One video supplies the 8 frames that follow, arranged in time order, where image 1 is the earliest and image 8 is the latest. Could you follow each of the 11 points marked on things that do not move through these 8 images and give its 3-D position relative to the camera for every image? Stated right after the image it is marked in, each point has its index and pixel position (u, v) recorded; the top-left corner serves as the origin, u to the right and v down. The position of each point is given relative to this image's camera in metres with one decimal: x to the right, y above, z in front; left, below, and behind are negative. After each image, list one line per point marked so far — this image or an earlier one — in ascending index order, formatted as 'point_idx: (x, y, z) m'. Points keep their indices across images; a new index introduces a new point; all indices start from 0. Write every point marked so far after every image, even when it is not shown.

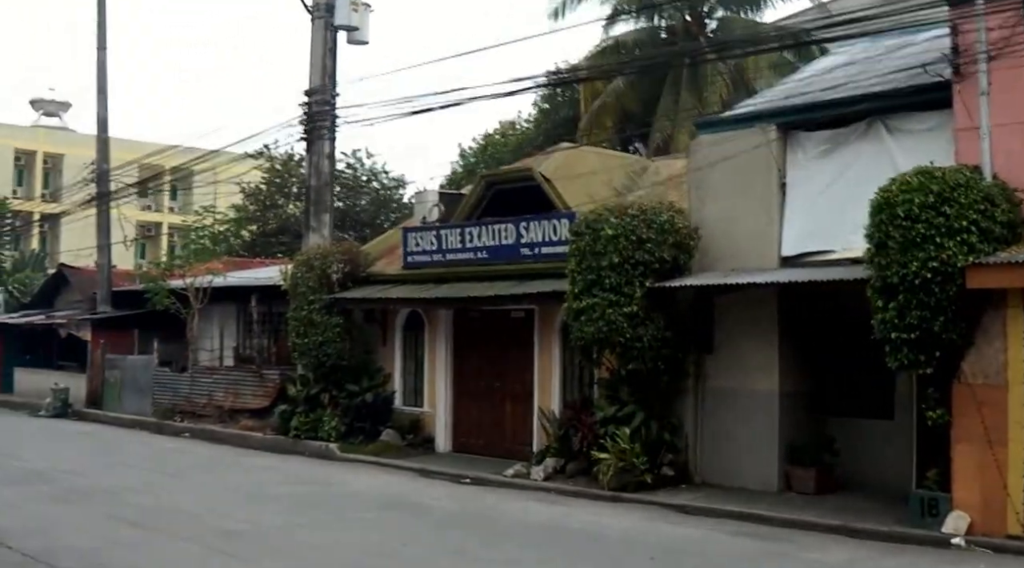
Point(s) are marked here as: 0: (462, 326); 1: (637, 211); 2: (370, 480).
0: (-0.8, -0.7, +17.6) m
1: (+1.6, +0.9, +13.7) m
2: (-1.9, -2.7, +14.3) m
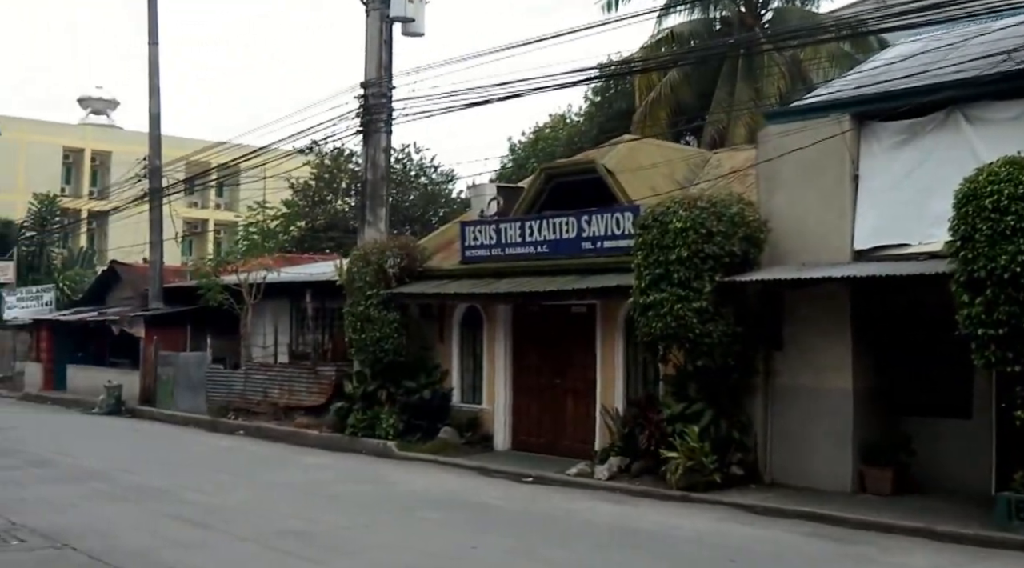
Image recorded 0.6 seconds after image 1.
0: (+0.1, -0.6, +17.3) m
1: (+2.4, +1.0, +13.3) m
2: (-1.1, -2.6, +14.1) m
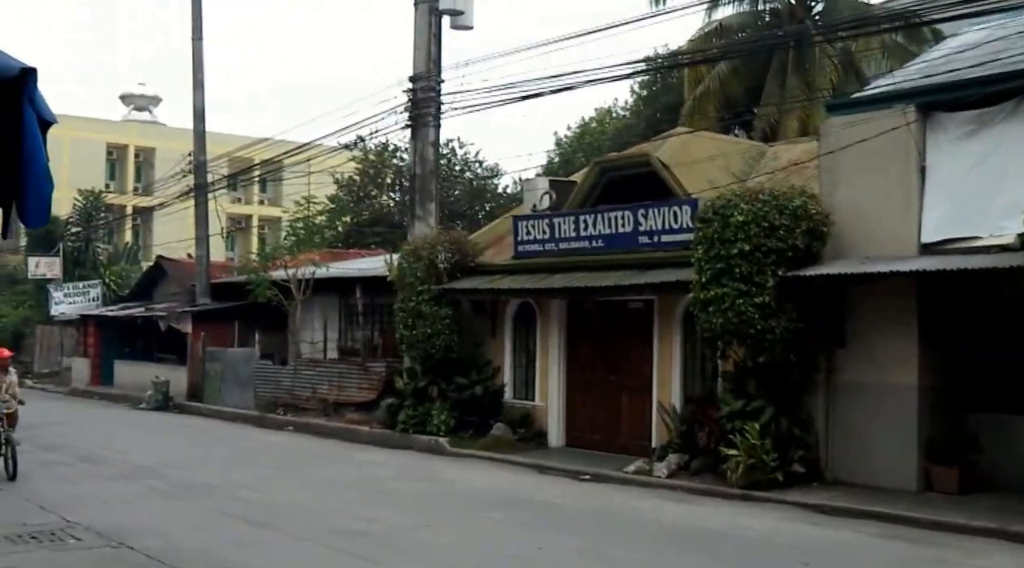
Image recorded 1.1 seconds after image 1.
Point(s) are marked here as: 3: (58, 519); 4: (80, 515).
0: (+1.0, -0.5, +17.1) m
1: (+3.1, +1.1, +13.0) m
2: (-0.3, -2.5, +13.9) m
3: (-4.4, -2.3, +10.3) m
4: (-4.3, -2.4, +10.7) m
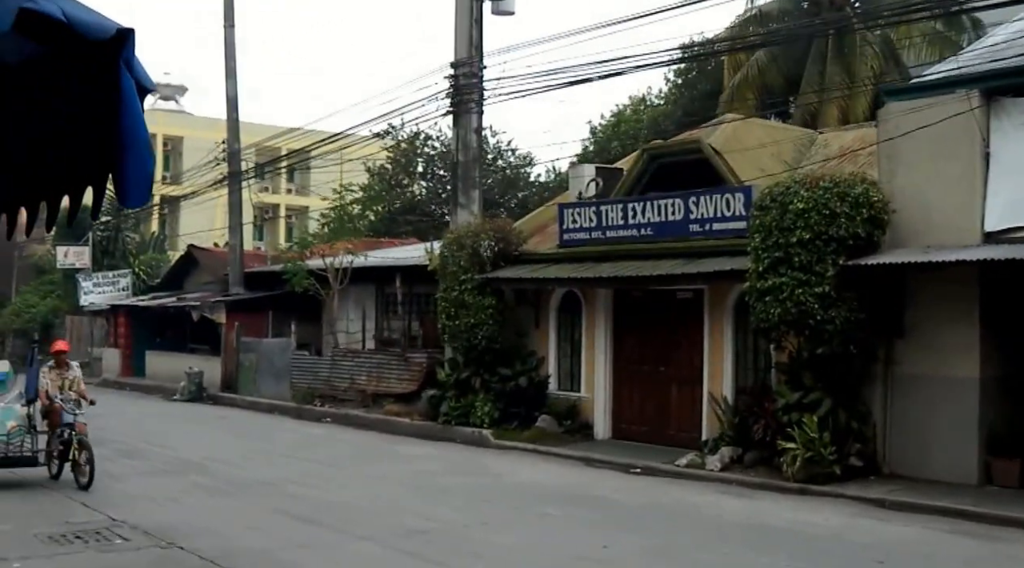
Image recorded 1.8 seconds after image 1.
0: (+1.7, -0.3, +16.8) m
1: (+3.8, +1.2, +12.7) m
2: (+0.3, -2.4, +13.6) m
3: (-3.8, -2.2, +10.2) m
4: (-3.7, -2.2, +10.5) m
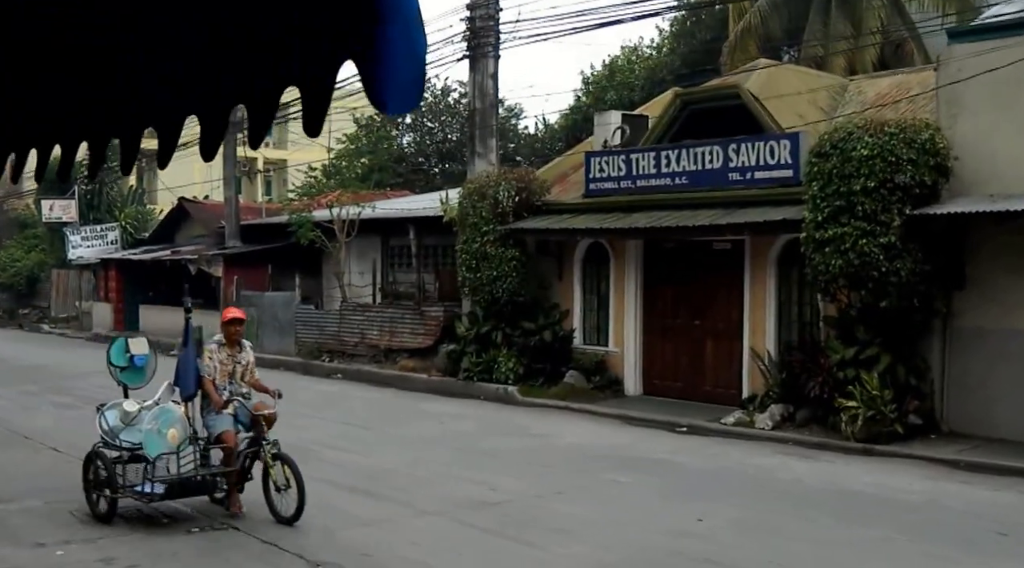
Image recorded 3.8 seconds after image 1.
0: (+2.1, +0.4, +16.2) m
1: (+4.3, +1.8, +12.0) m
2: (+0.8, -1.8, +13.1) m
3: (-3.2, -1.8, +9.5) m
4: (-3.2, -1.8, +9.8) m
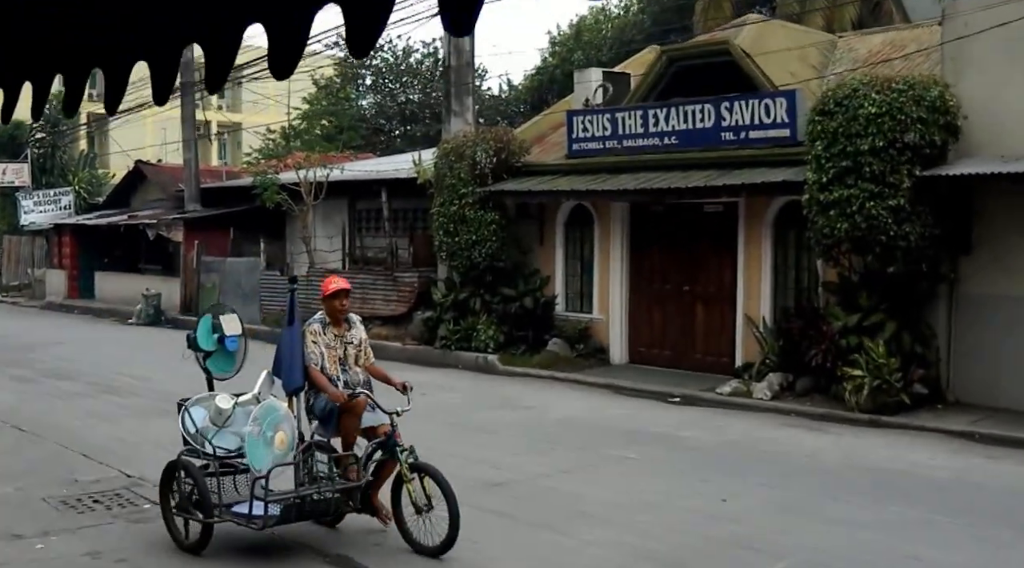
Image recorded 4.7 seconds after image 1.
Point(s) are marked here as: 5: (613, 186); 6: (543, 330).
0: (+1.8, +0.9, +15.6) m
1: (+4.2, +2.2, +11.5) m
2: (+0.7, -1.4, +12.5) m
3: (-3.2, -1.5, +8.8) m
4: (-3.2, -1.5, +9.1) m
5: (+1.4, +1.3, +14.6) m
6: (+0.5, -0.7, +16.4) m
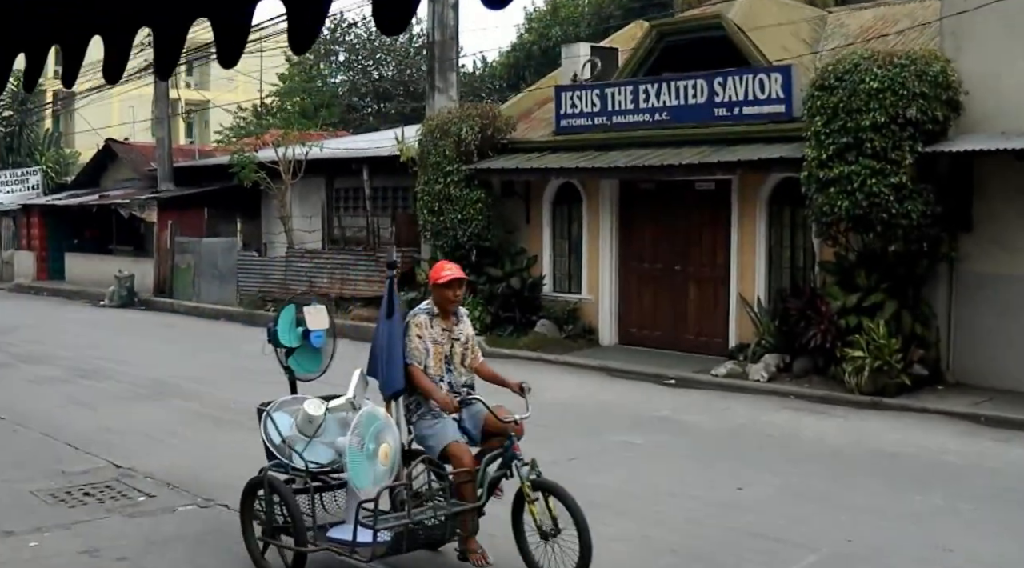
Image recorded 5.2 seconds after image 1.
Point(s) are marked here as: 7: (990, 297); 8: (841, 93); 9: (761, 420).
0: (+1.7, +1.2, +15.3) m
1: (+4.1, +2.4, +11.2) m
2: (+0.6, -1.2, +12.2) m
3: (-3.2, -1.4, +8.4) m
4: (-3.2, -1.4, +8.7) m
5: (+1.3, +1.6, +14.3) m
6: (+0.3, -0.4, +16.1) m
7: (+5.1, -0.1, +11.6) m
8: (+3.5, +2.0, +11.5) m
9: (+2.3, -1.2, +9.9) m
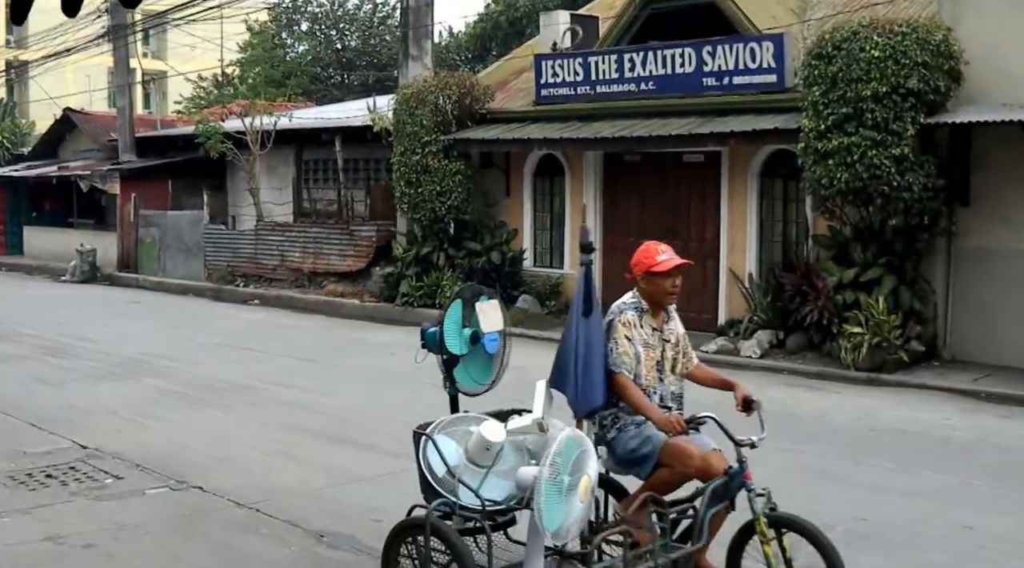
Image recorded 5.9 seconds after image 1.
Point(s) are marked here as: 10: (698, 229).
0: (+1.4, +1.5, +14.9) m
1: (+4.0, +2.6, +10.9) m
2: (+0.4, -0.9, +11.8) m
3: (-3.2, -1.2, +7.9) m
4: (-3.2, -1.2, +8.2) m
5: (+1.0, +1.9, +13.9) m
6: (0.0, 0.0, +15.7) m
7: (+5.0, +0.1, +11.4) m
8: (+3.4, +2.3, +11.1) m
9: (+2.2, -1.0, +9.6) m
10: (+2.4, +0.7, +13.9) m
